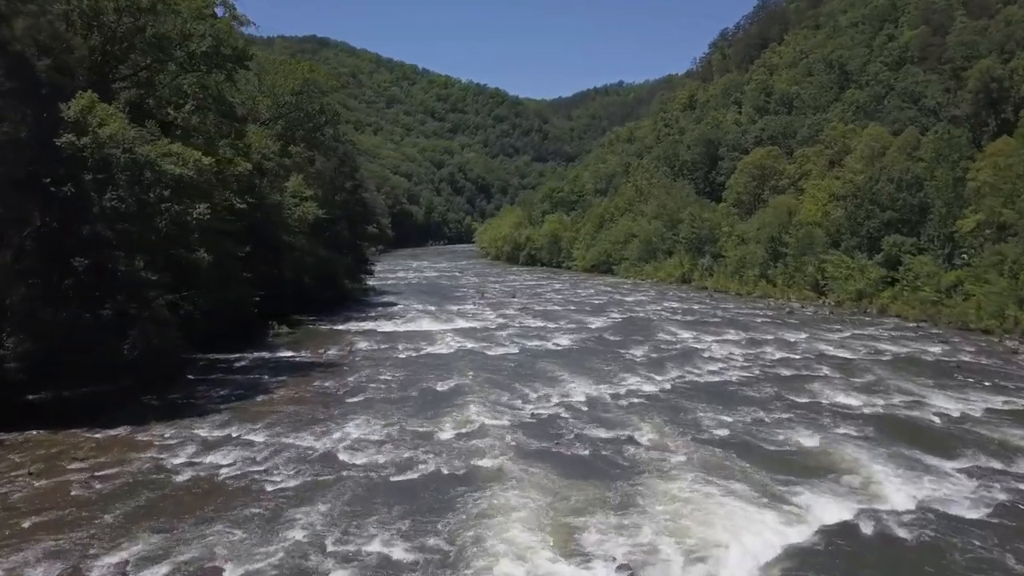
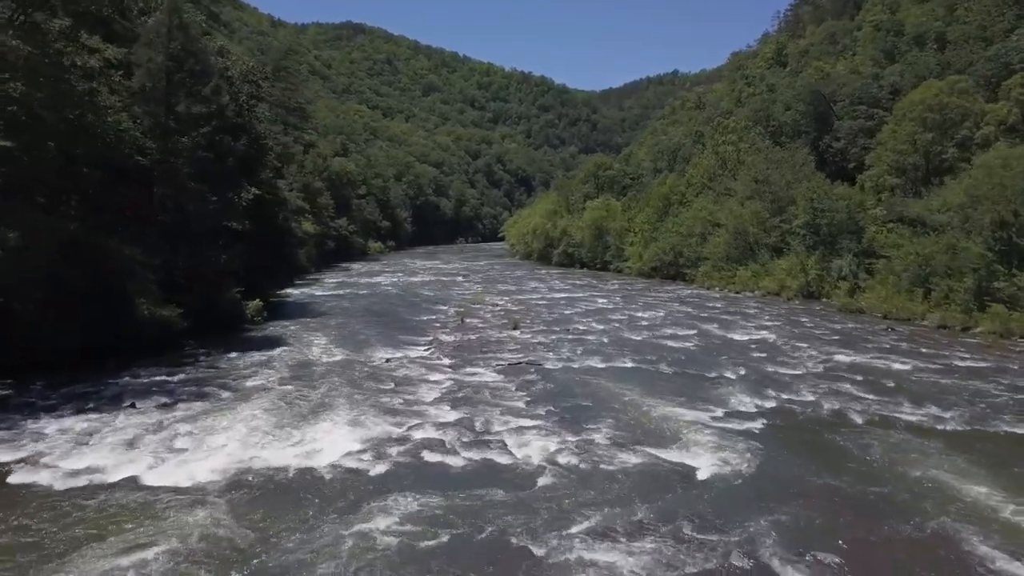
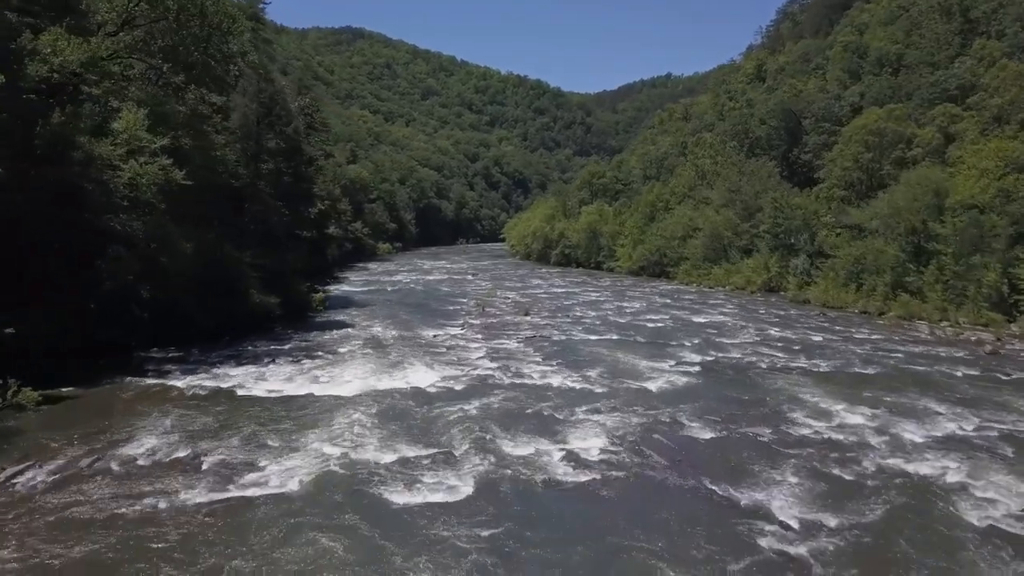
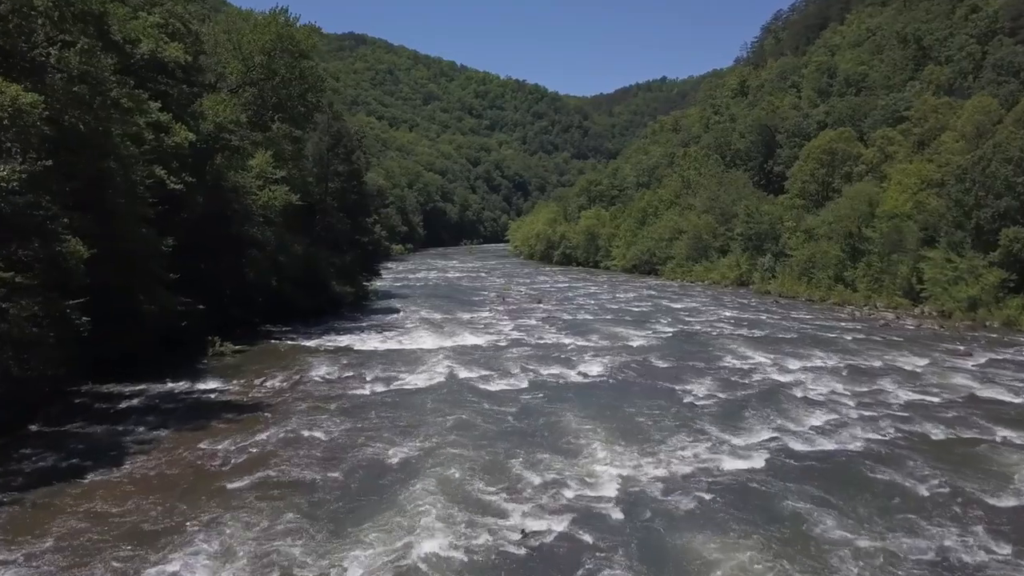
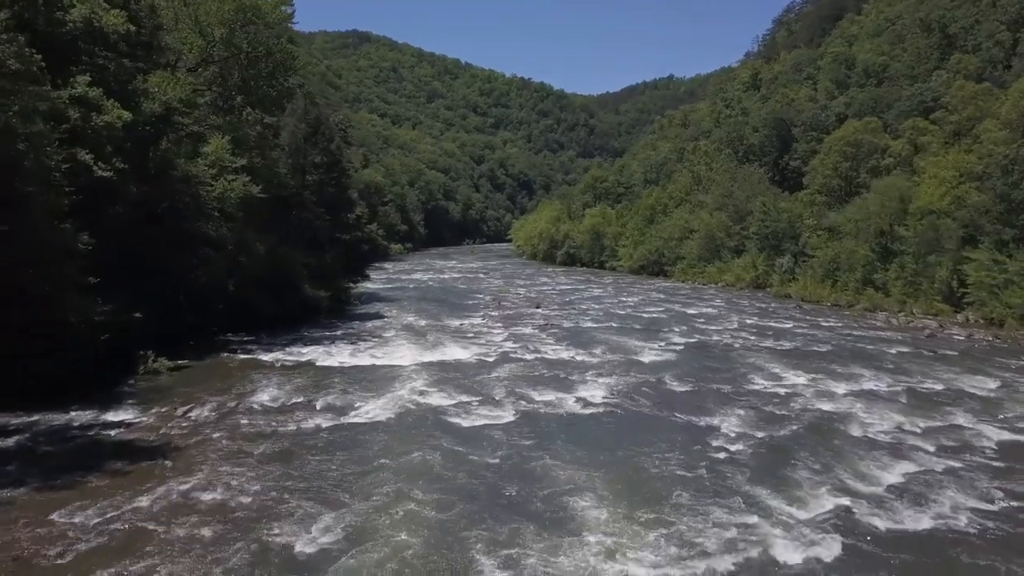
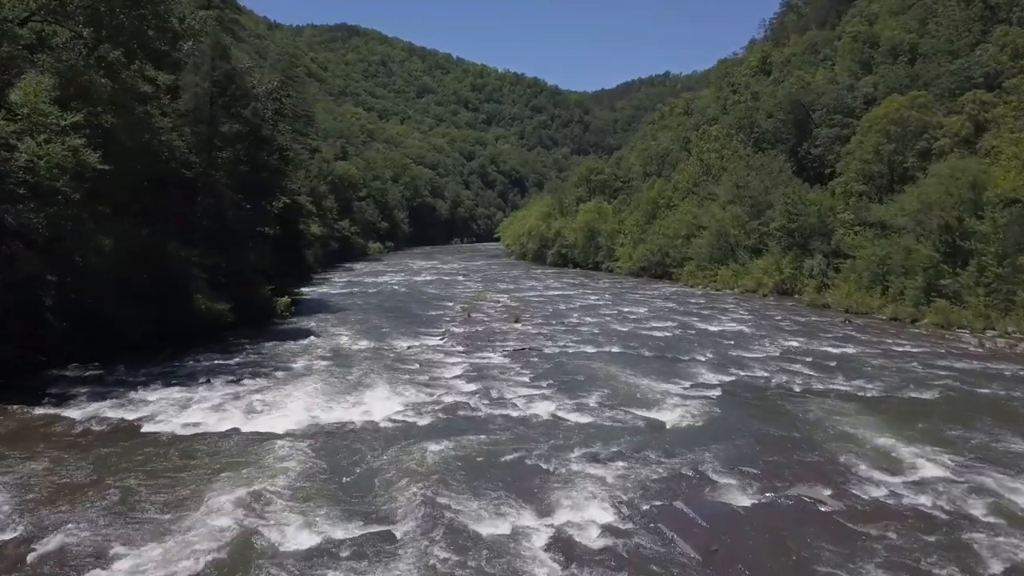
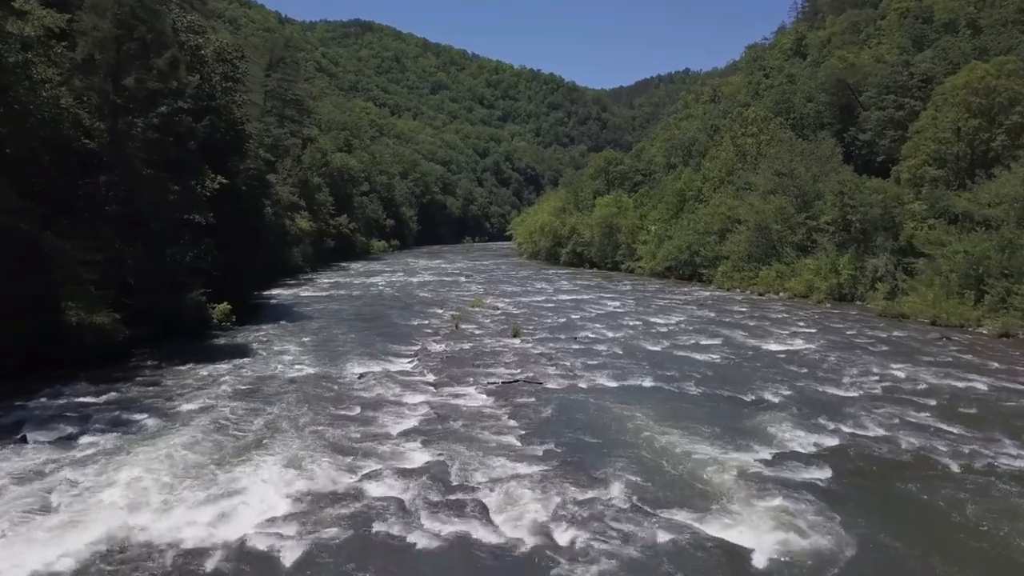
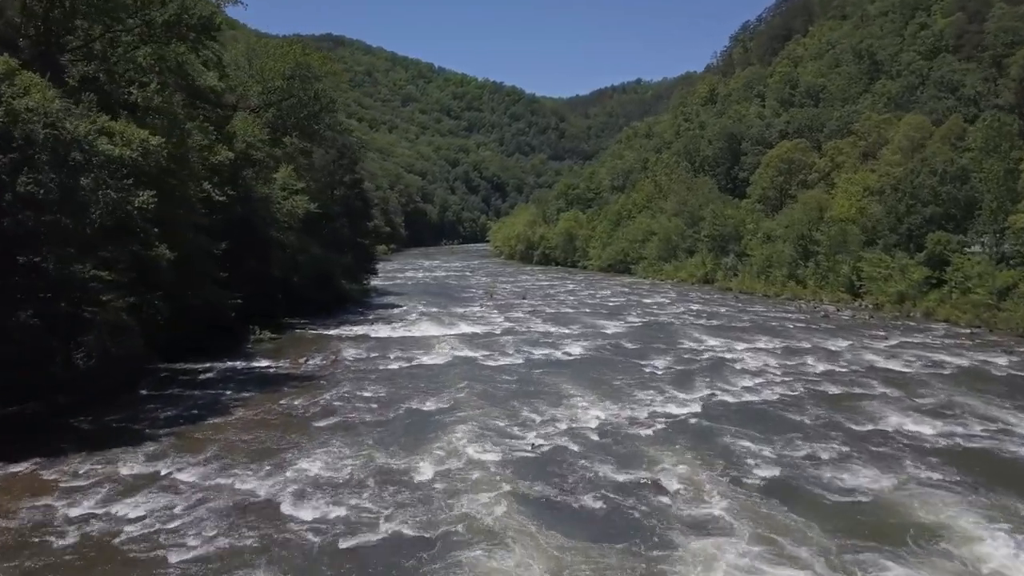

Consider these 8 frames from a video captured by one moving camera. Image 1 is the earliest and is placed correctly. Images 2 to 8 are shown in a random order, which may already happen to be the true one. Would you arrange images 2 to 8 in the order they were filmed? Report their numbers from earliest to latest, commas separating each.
8, 4, 5, 3, 6, 2, 7
